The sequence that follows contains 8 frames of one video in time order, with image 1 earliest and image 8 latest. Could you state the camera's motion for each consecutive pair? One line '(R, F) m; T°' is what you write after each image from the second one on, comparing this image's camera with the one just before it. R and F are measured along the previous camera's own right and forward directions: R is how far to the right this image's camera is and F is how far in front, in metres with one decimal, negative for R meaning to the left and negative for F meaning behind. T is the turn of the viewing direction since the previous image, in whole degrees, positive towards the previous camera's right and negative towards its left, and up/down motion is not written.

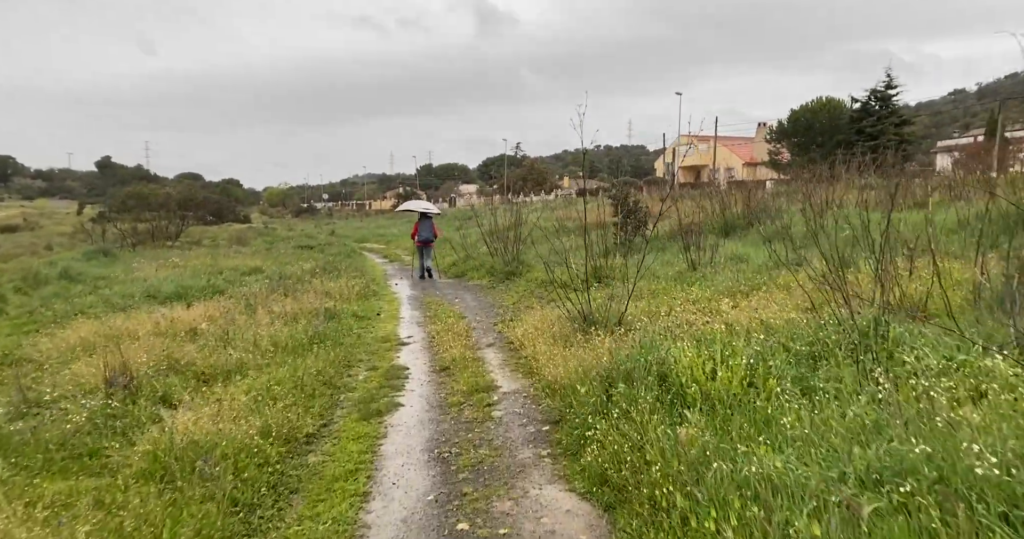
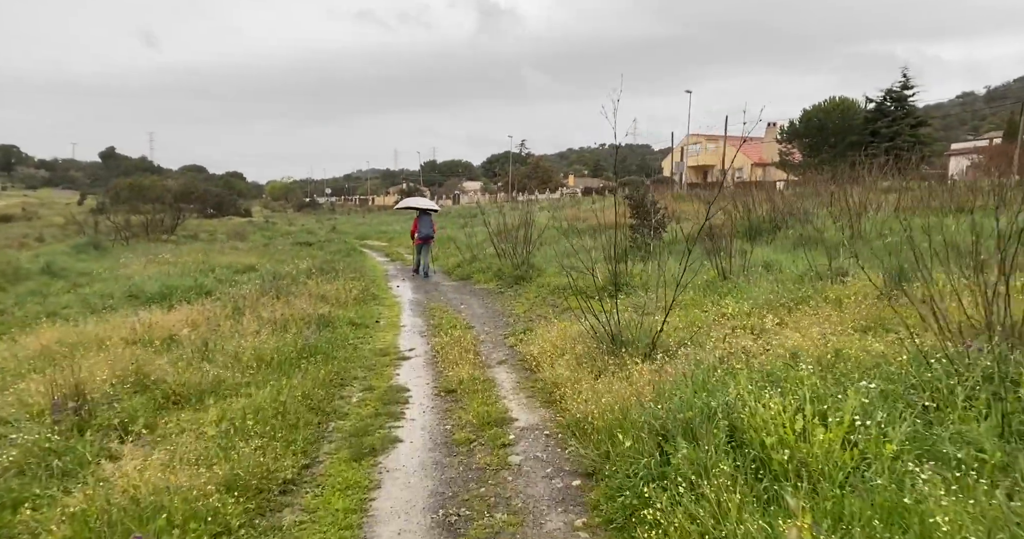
(-0.1, +1.0) m; 0°
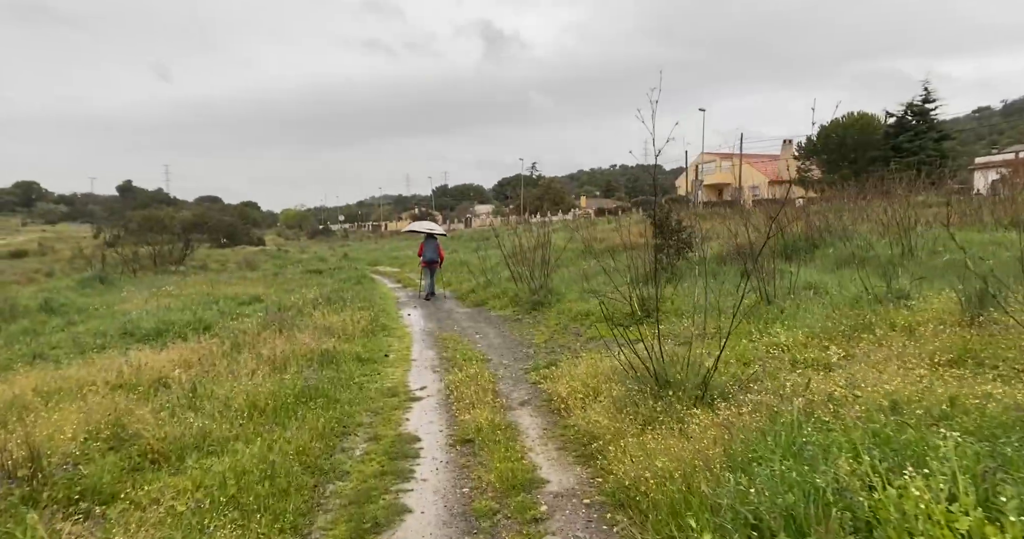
(-0.1, +0.9) m; -1°
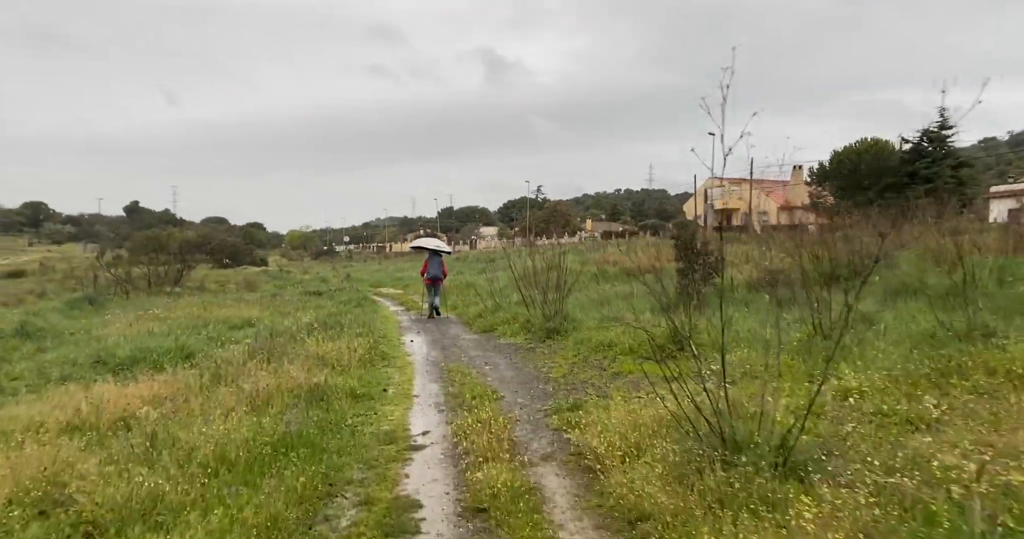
(-0.1, +1.2) m; 0°
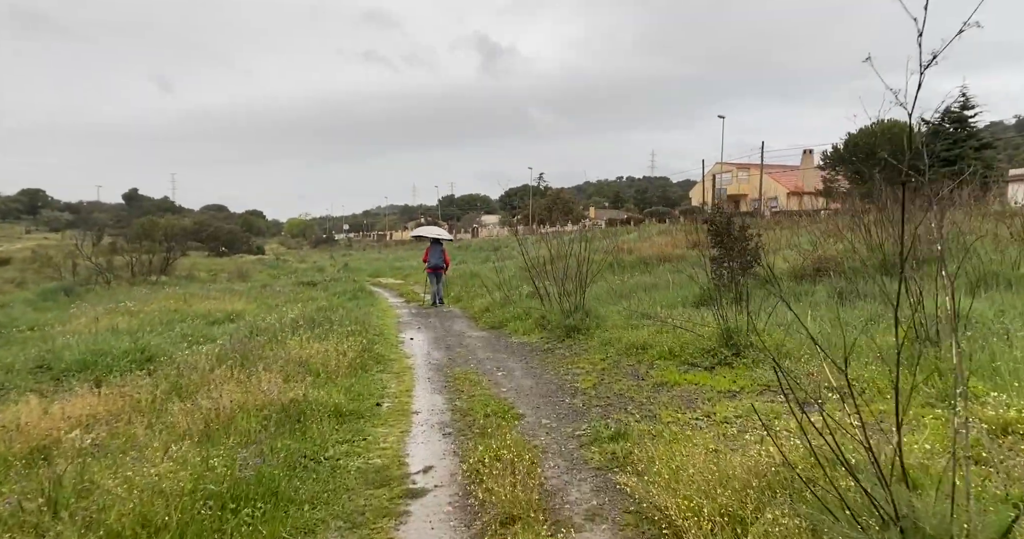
(-0.2, +1.7) m; 0°
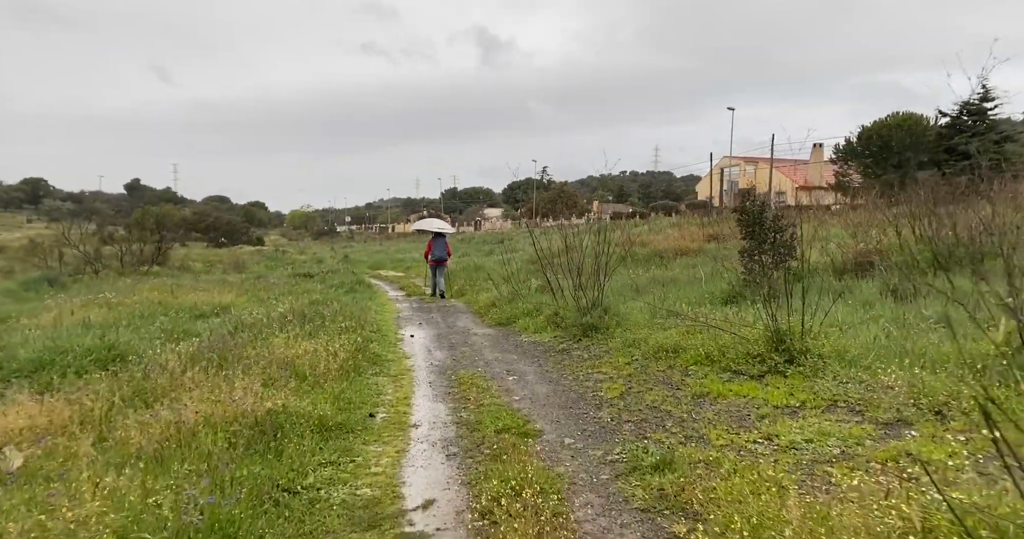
(-0.1, +1.1) m; 0°
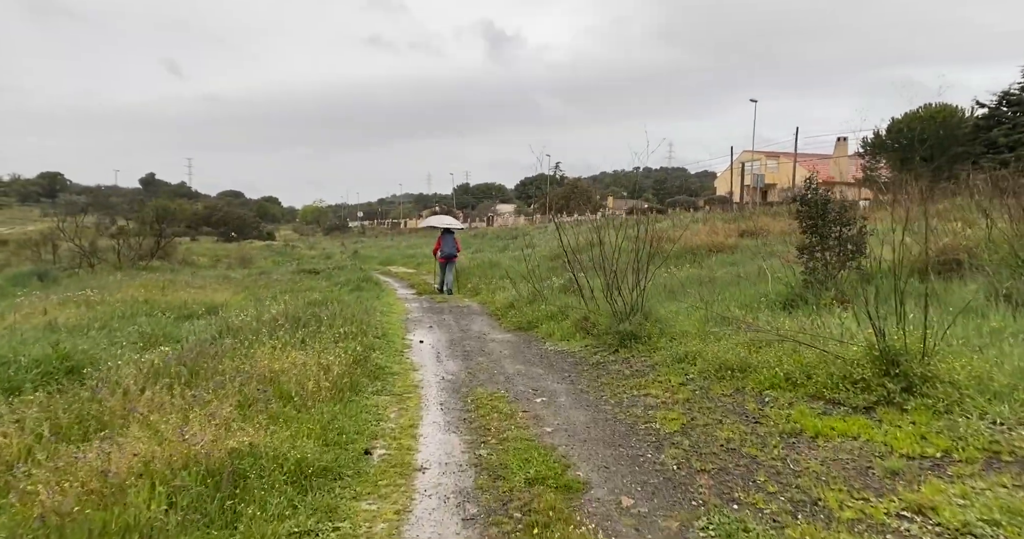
(-0.2, +1.5) m; -1°
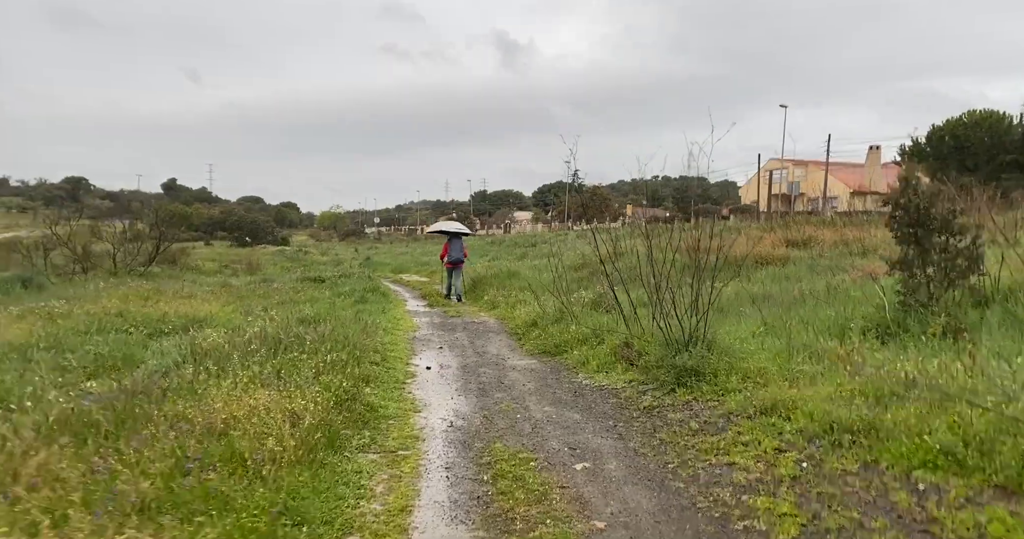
(-0.1, +1.8) m; -1°
